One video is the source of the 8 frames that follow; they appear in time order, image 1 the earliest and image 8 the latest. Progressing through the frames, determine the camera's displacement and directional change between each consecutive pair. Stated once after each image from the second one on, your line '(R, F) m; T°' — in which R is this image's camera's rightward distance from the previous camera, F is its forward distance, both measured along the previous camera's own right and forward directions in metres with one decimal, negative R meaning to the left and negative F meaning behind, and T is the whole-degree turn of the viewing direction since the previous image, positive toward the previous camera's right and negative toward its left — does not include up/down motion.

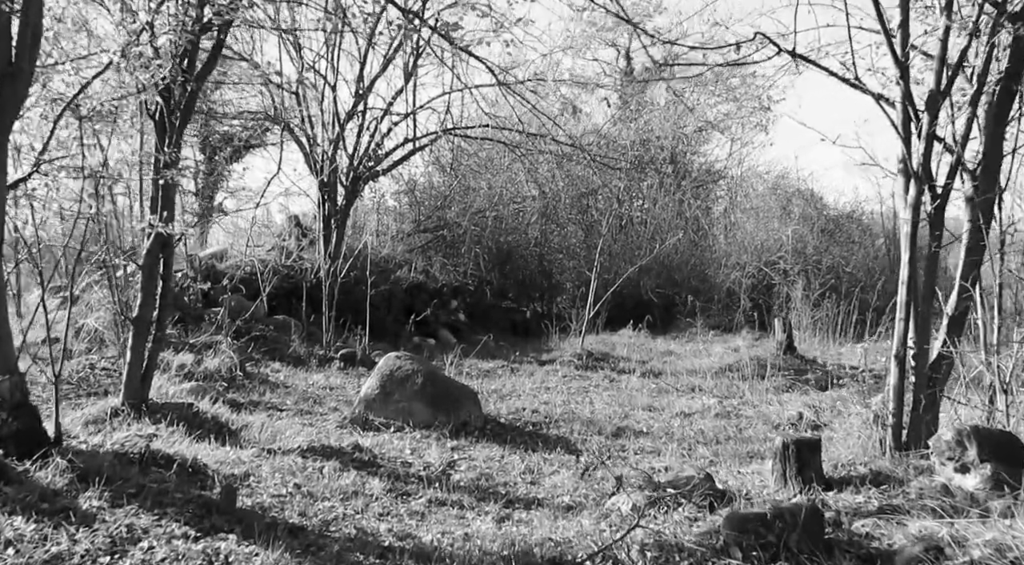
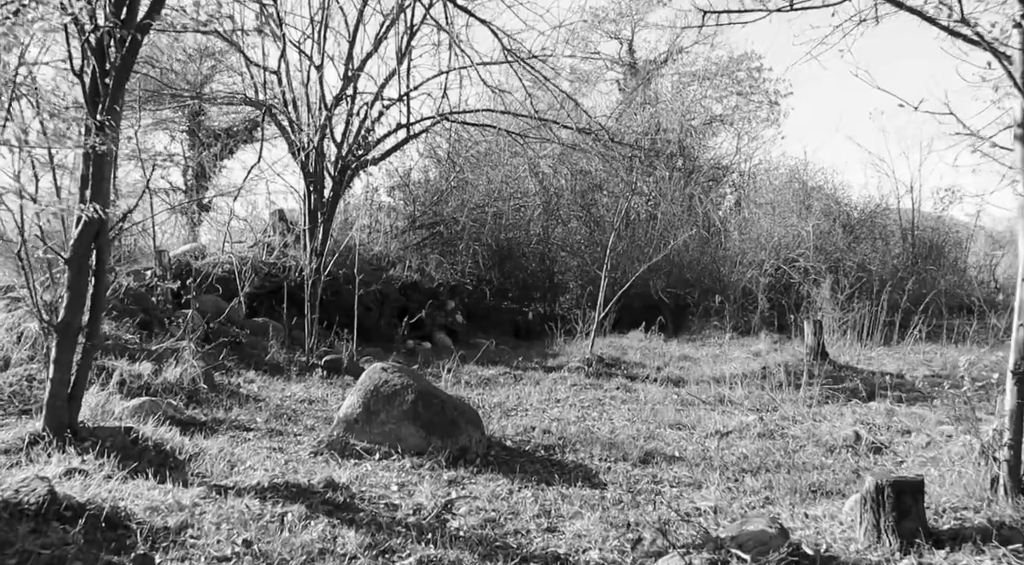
(-0.1, +0.9) m; 0°
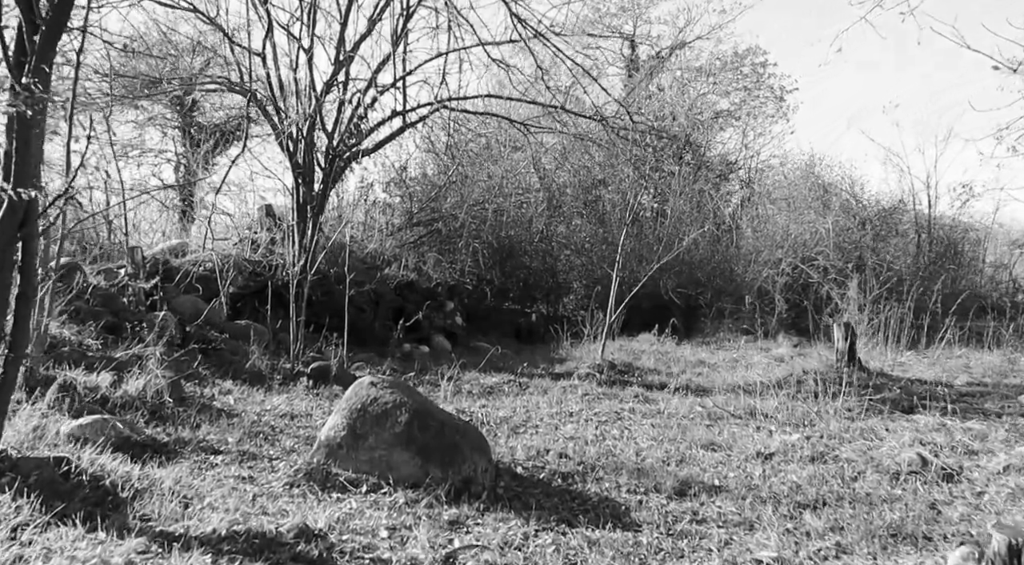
(-0.1, +0.7) m; 0°
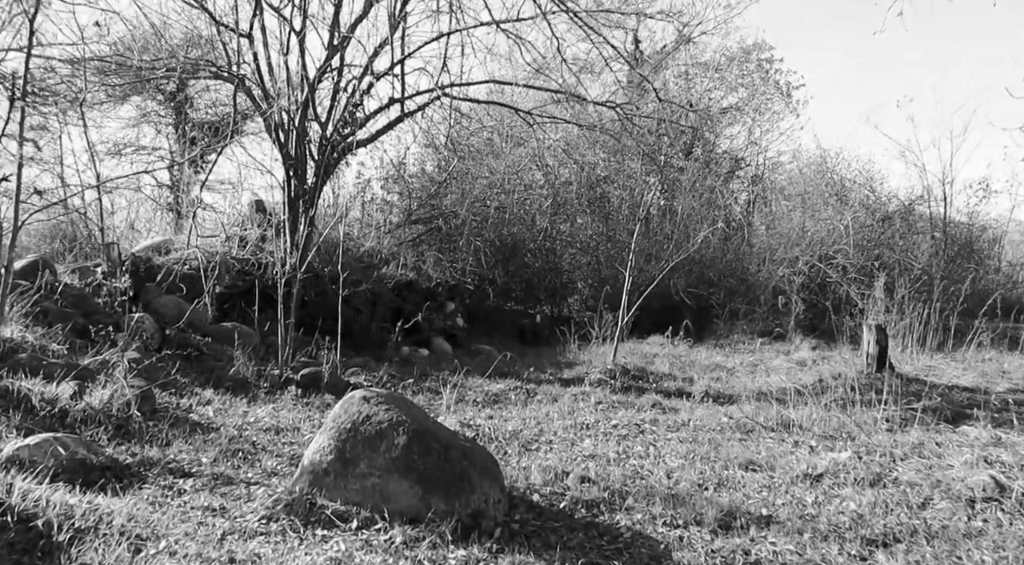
(-0.1, +0.6) m; 0°
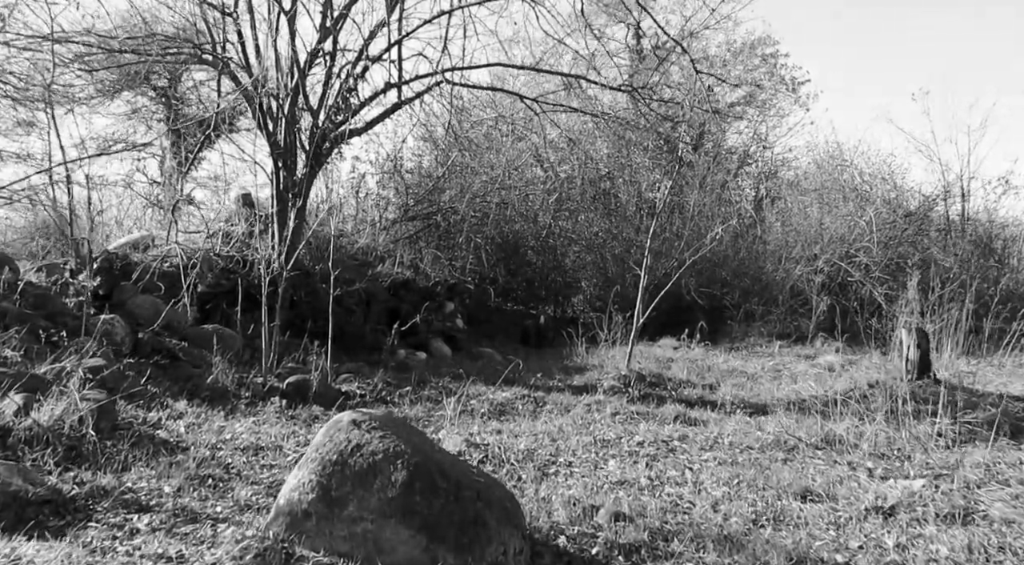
(-0.1, +0.6) m; 0°
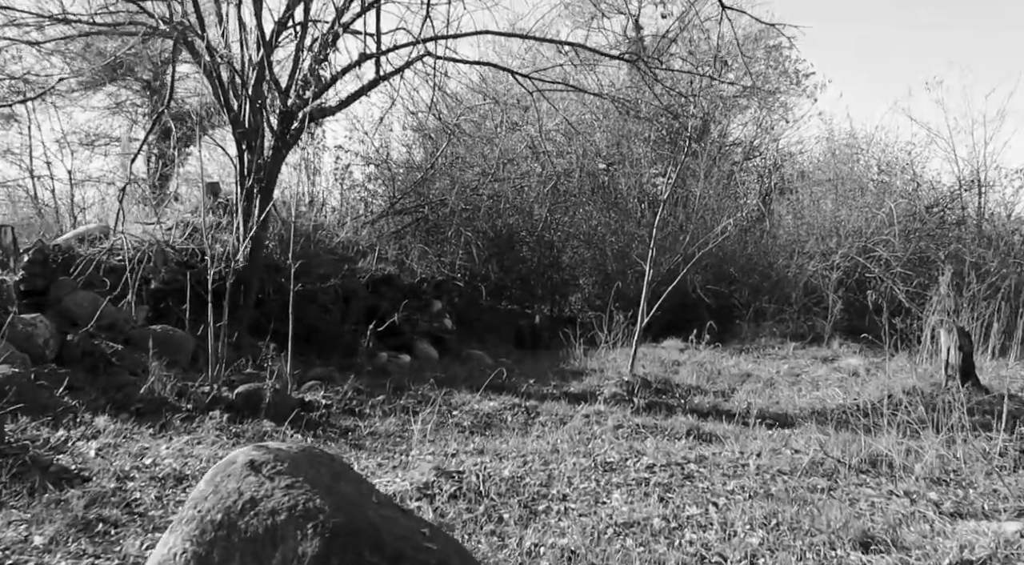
(+0.1, +0.8) m; 0°
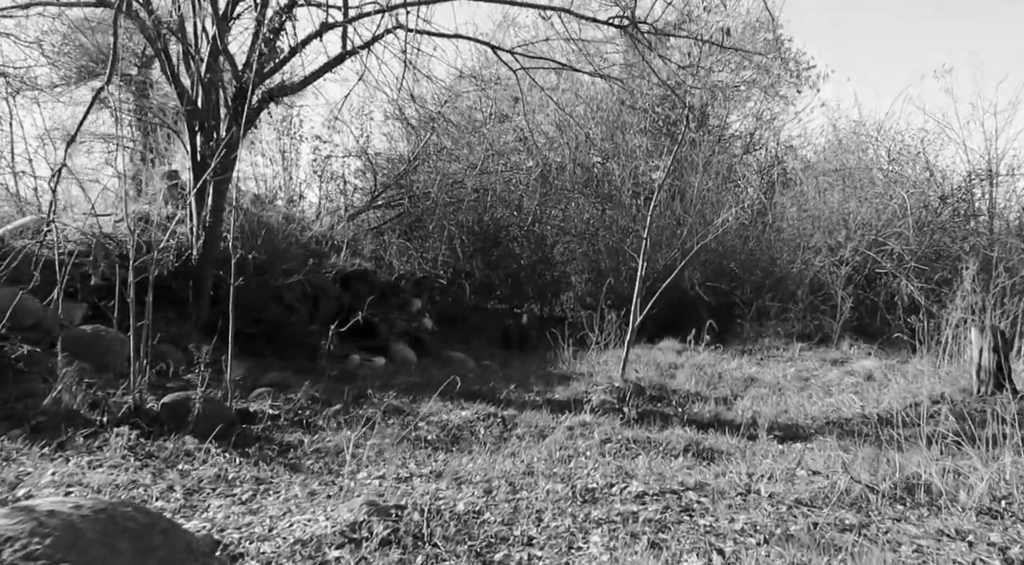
(+0.1, +0.7) m; 0°
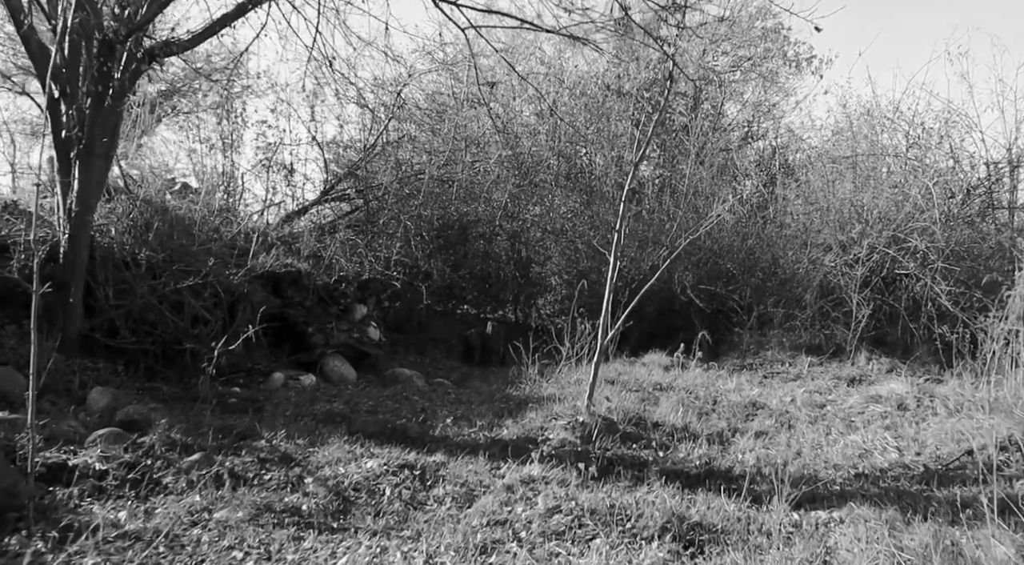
(+0.3, +1.4) m; 0°
